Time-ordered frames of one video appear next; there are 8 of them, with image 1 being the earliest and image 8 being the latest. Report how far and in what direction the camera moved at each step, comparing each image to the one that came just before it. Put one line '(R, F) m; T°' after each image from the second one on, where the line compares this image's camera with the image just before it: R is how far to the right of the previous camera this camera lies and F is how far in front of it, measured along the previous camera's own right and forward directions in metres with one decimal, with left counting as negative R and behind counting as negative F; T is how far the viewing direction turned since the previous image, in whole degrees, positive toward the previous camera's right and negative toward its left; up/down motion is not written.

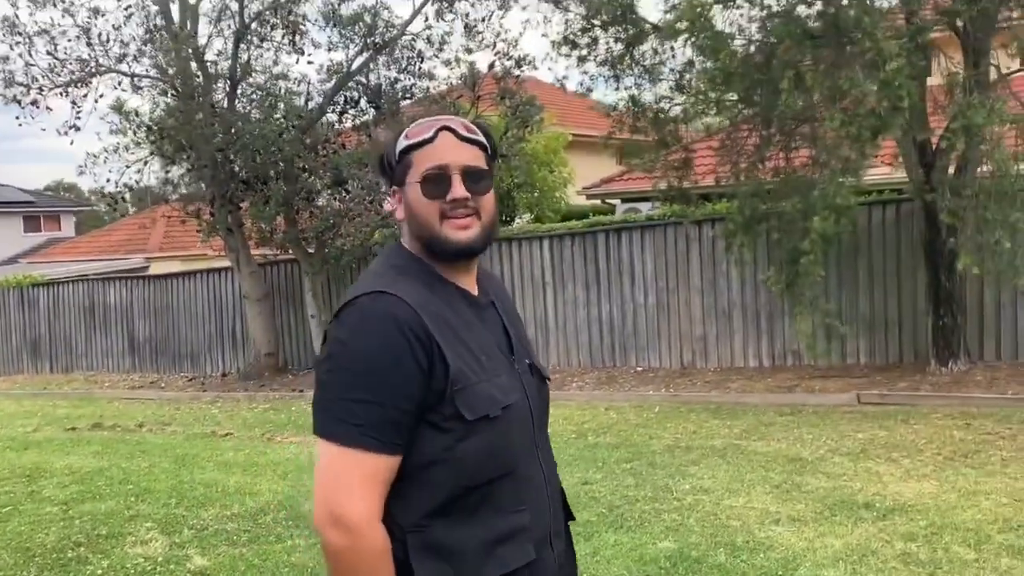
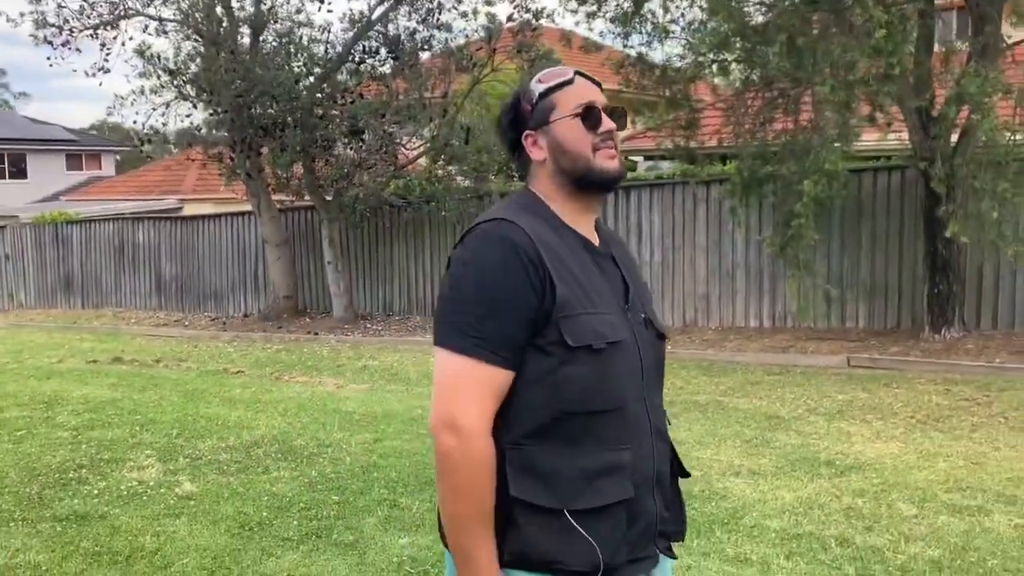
(+0.4, -0.2) m; -2°
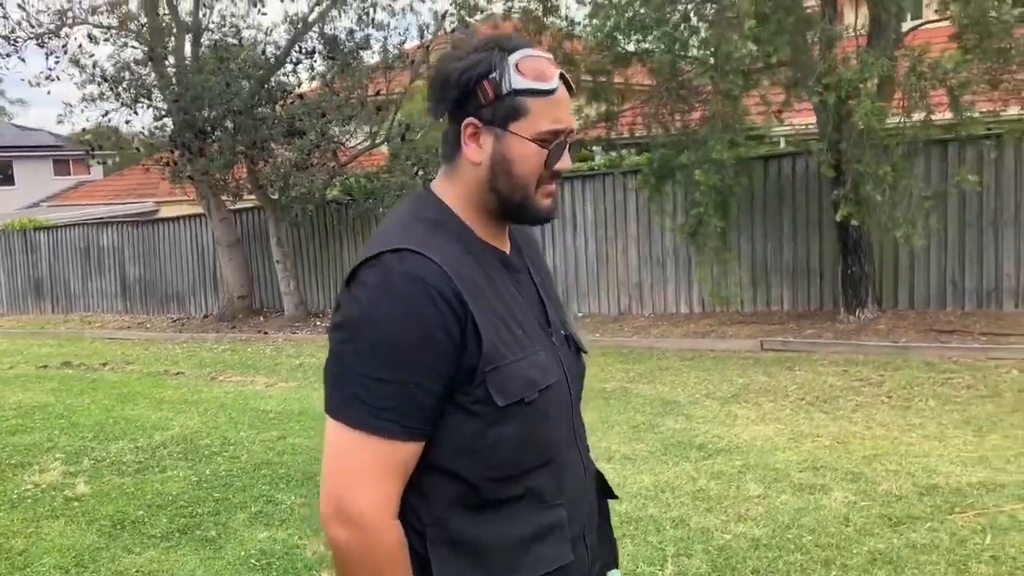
(+0.9, -0.2) m; 0°
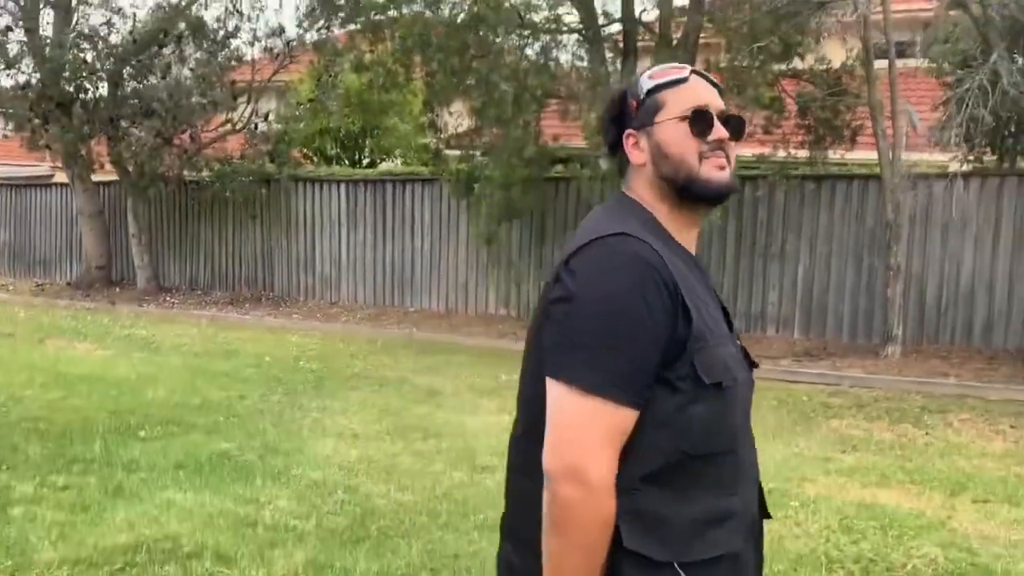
(+1.3, -0.8) m; +4°
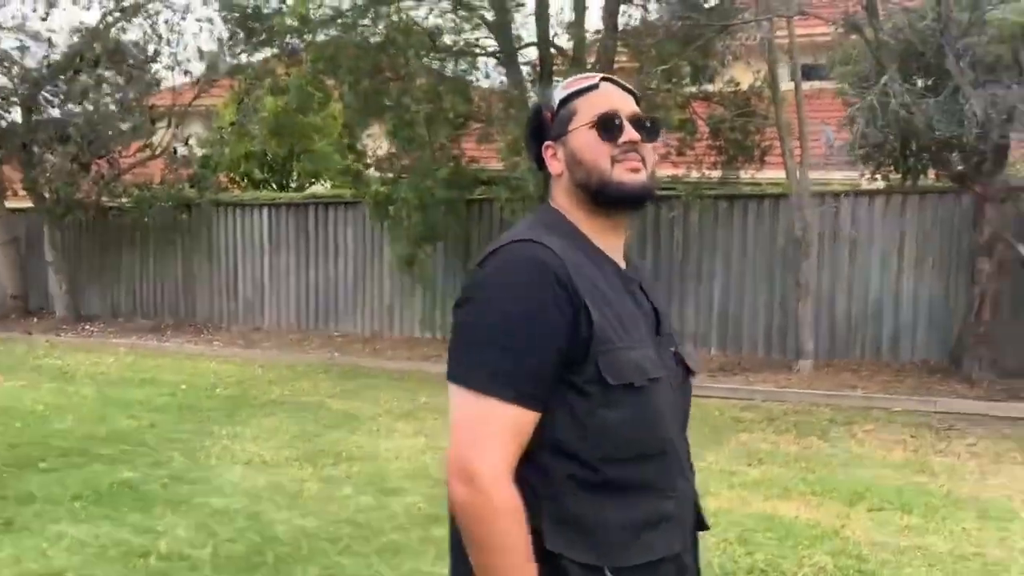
(+0.2, 0.0) m; +3°
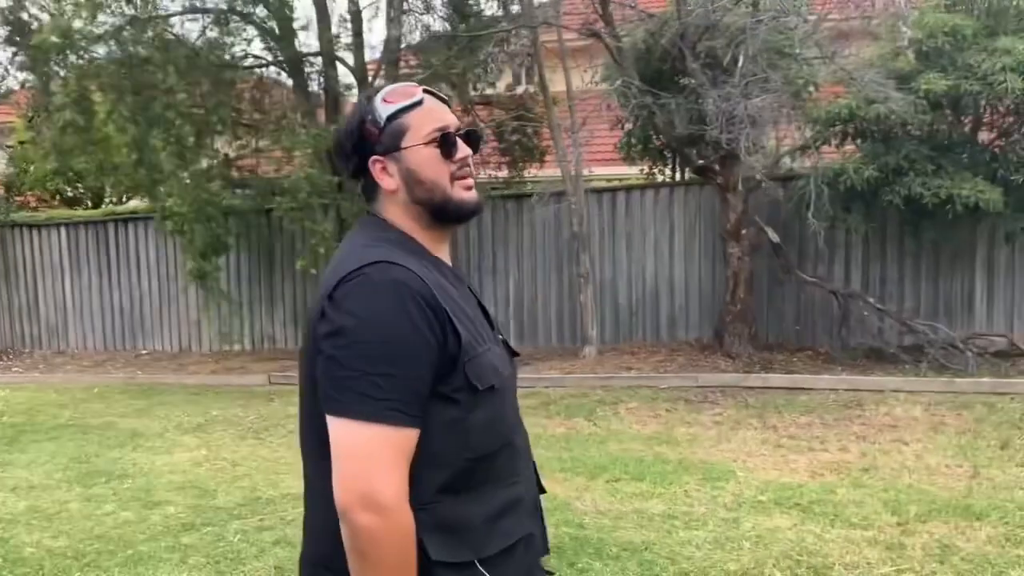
(+0.7, -0.3) m; +8°
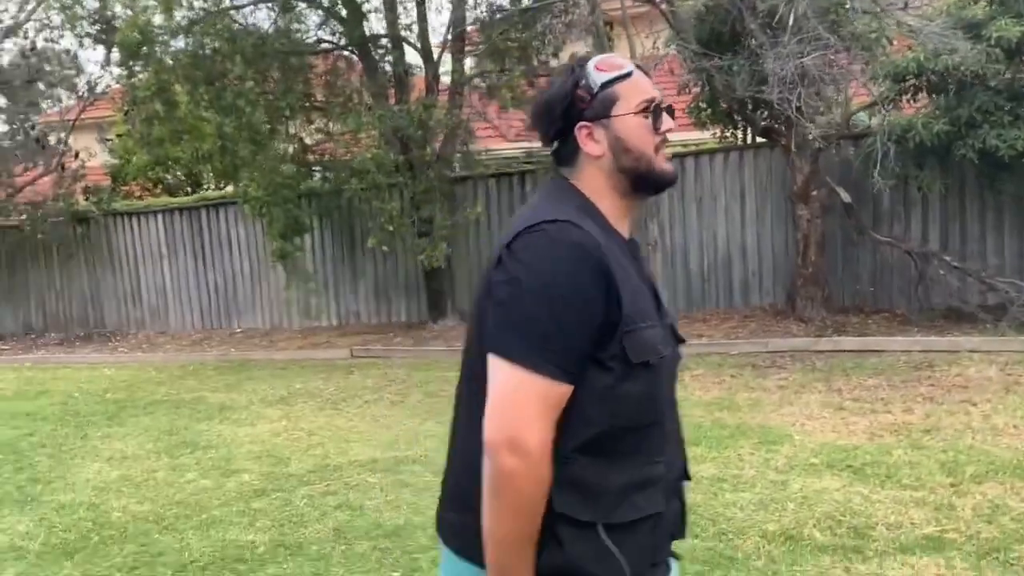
(+0.3, -0.1) m; -6°
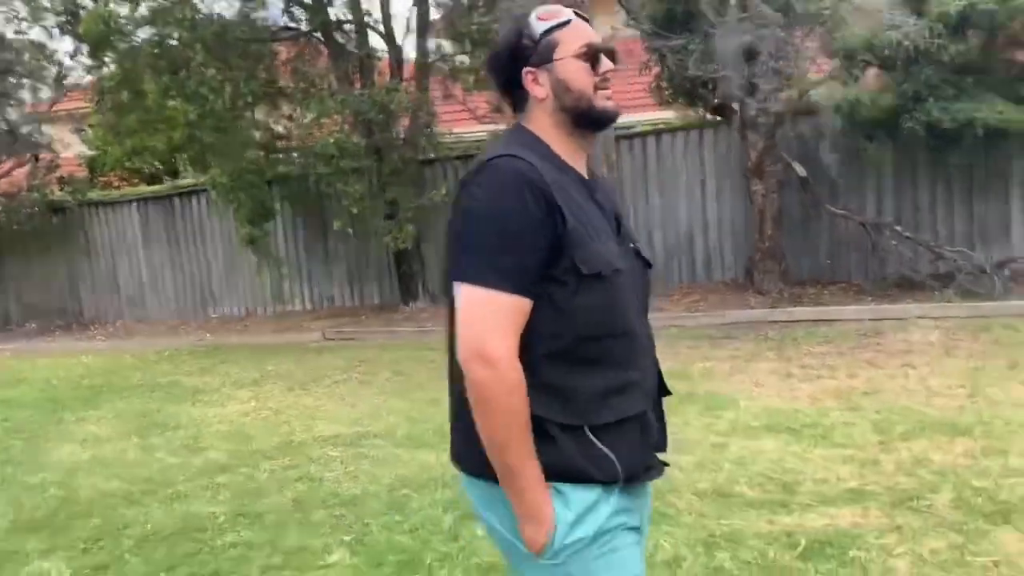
(+0.2, -0.2) m; +1°
